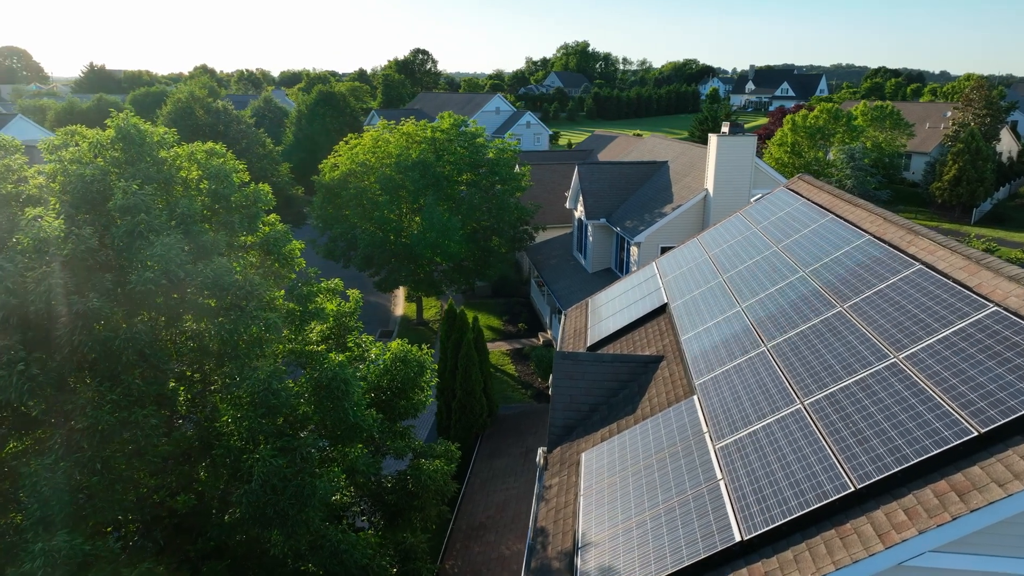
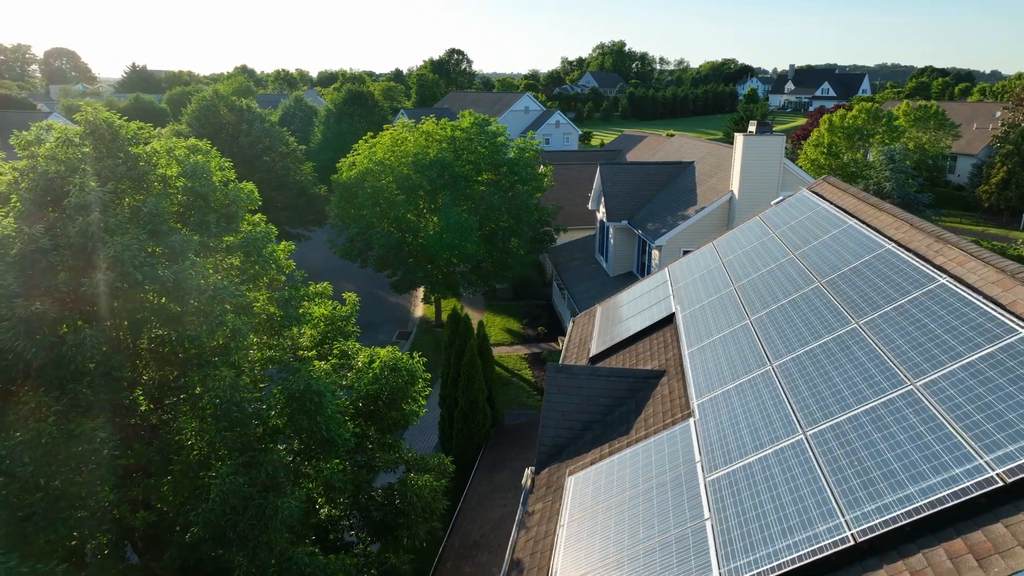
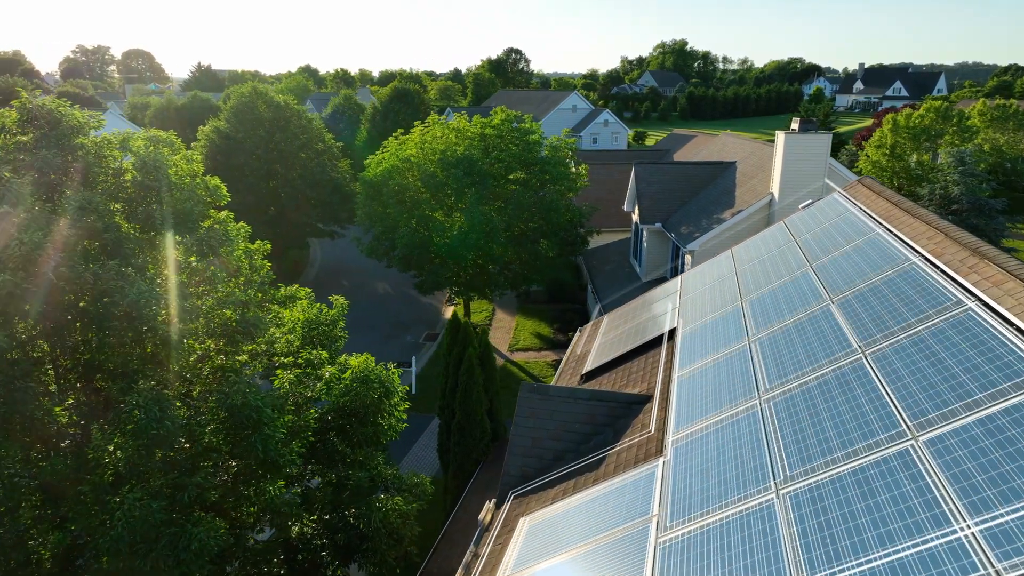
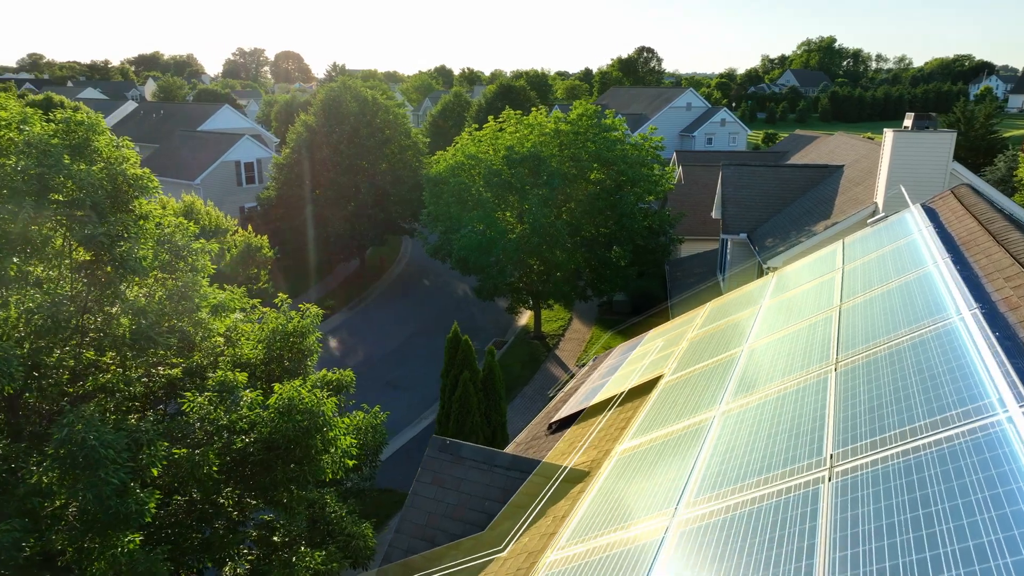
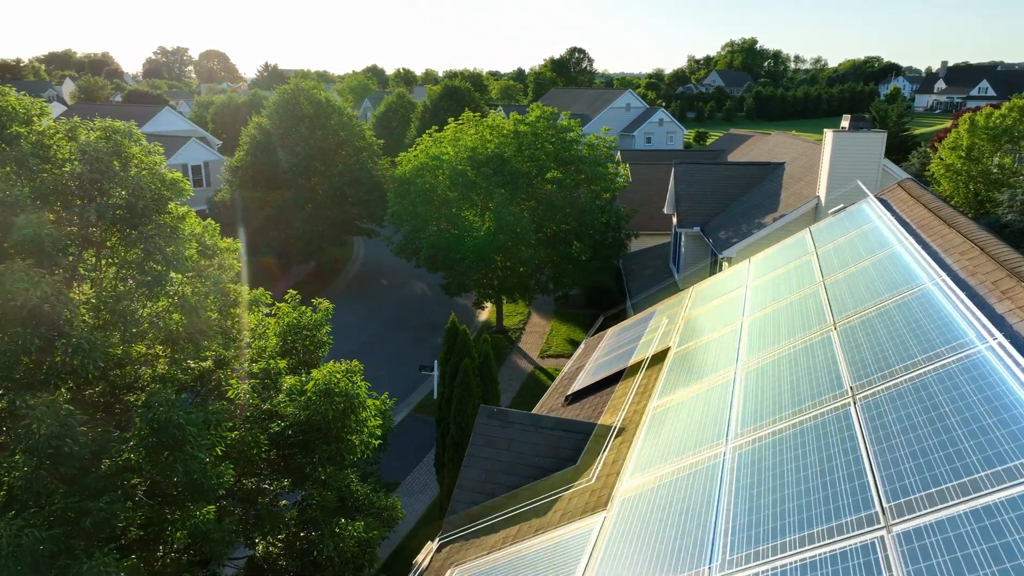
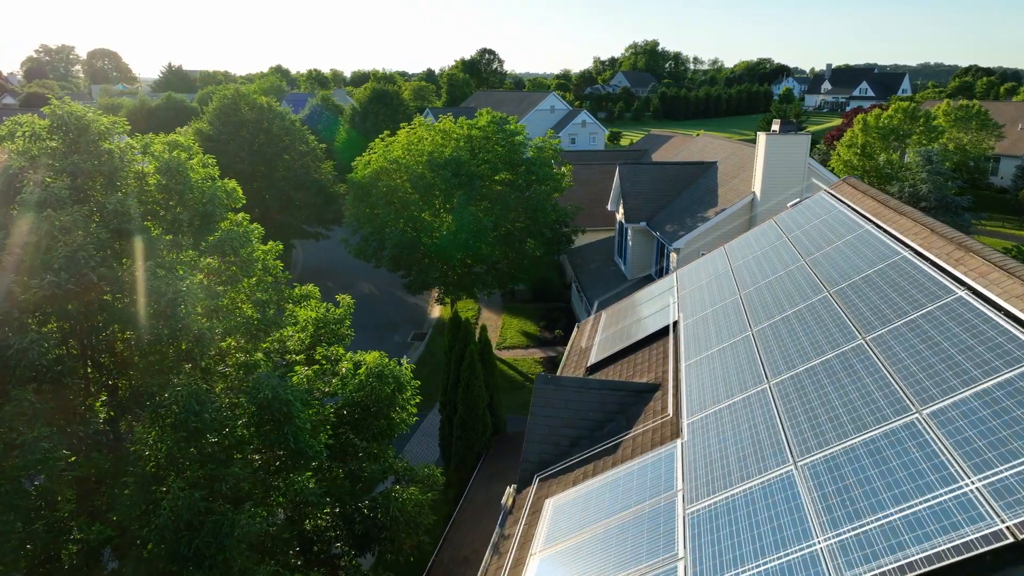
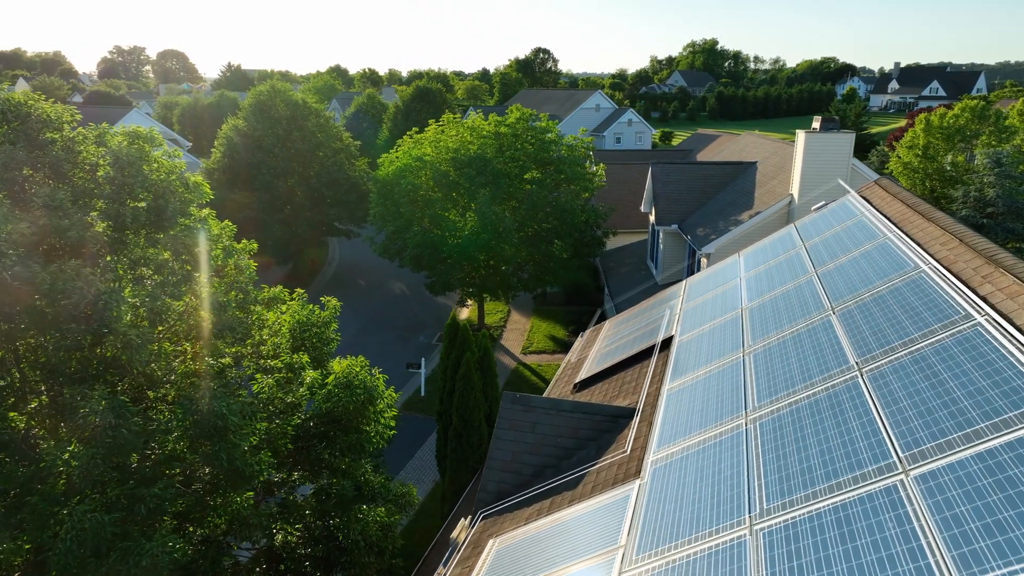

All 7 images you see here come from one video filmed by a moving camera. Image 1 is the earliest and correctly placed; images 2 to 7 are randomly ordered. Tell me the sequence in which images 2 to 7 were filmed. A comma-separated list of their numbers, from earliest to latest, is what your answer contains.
2, 6, 3, 7, 5, 4
